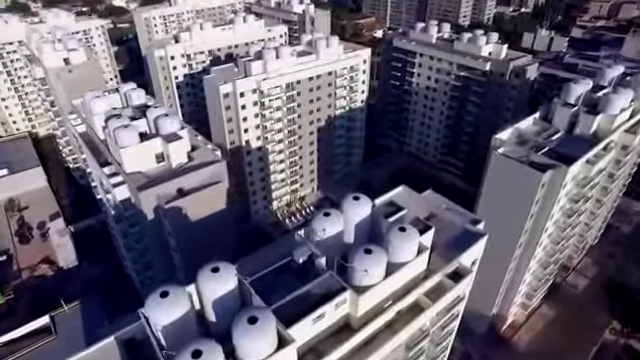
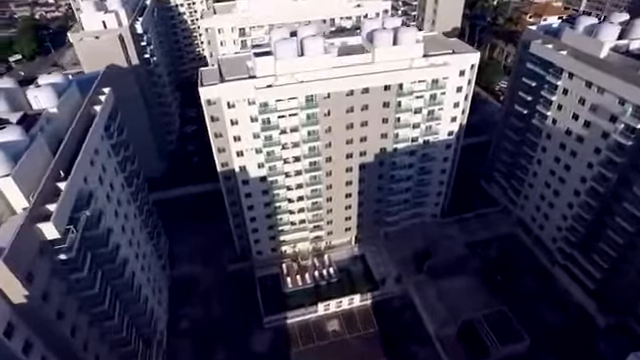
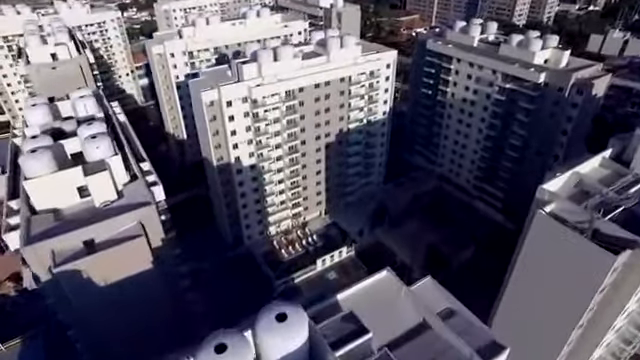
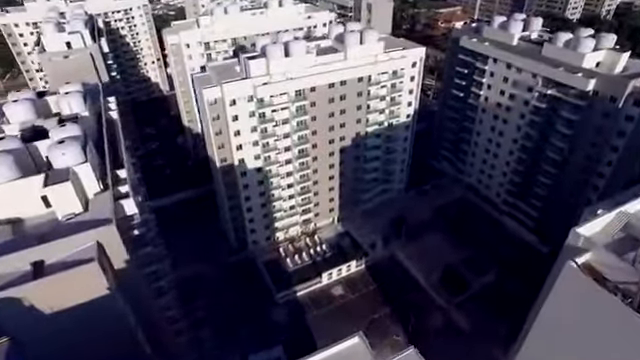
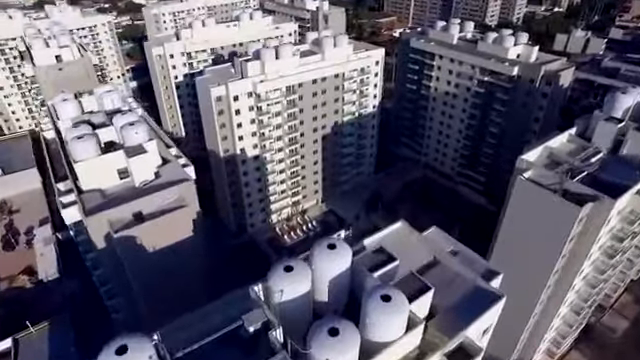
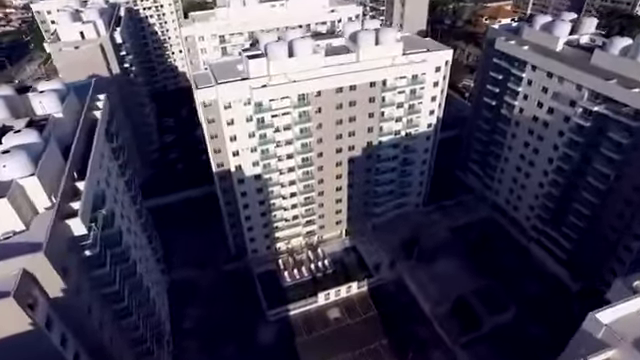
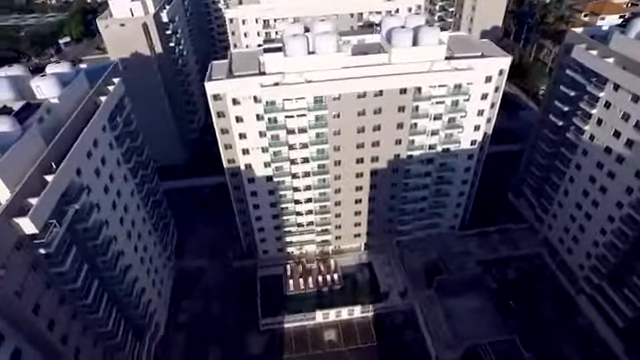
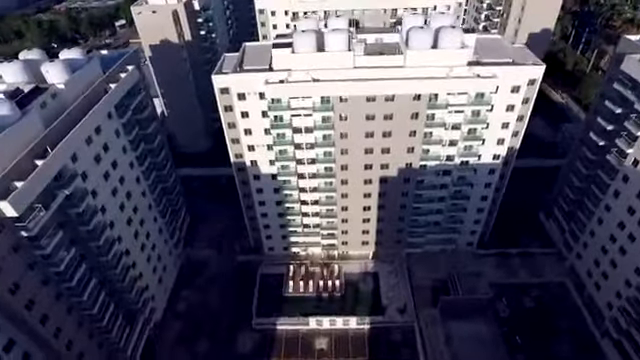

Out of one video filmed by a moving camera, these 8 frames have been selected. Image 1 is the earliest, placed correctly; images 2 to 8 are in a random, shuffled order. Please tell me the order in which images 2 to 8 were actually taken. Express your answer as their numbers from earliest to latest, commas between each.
5, 3, 4, 6, 2, 7, 8
